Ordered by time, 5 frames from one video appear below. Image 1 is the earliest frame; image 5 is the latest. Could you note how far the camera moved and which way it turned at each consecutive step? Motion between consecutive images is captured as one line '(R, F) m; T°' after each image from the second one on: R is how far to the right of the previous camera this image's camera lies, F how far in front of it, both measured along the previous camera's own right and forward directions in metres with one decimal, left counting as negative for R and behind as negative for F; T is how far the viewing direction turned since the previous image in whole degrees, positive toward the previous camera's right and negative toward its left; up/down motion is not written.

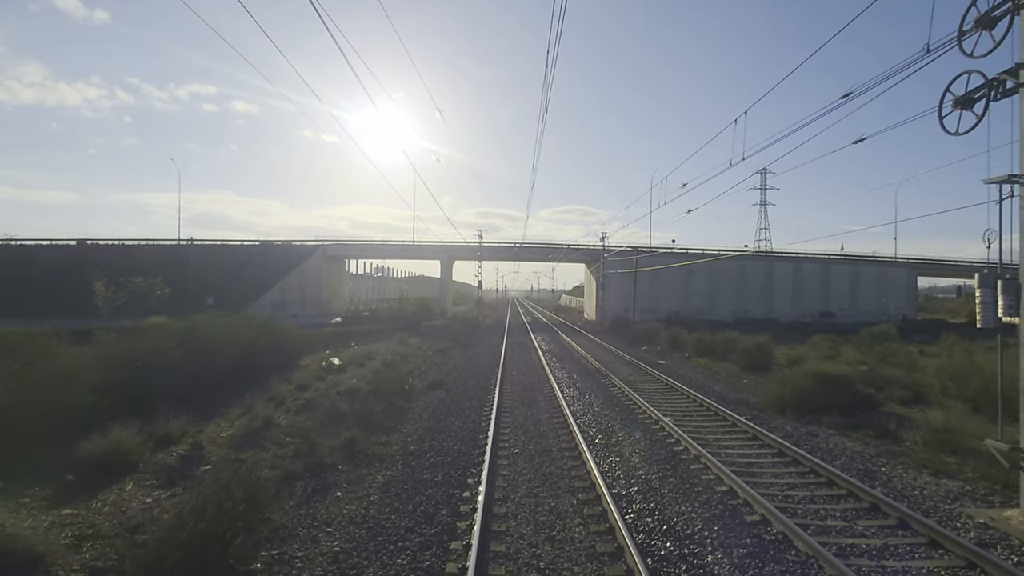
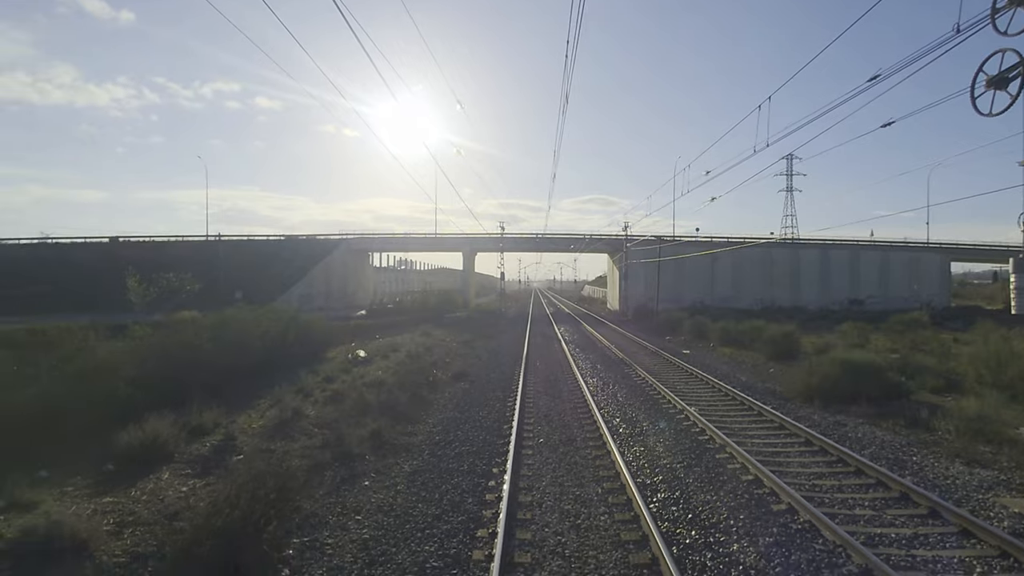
(0.0, -0.1) m; -2°
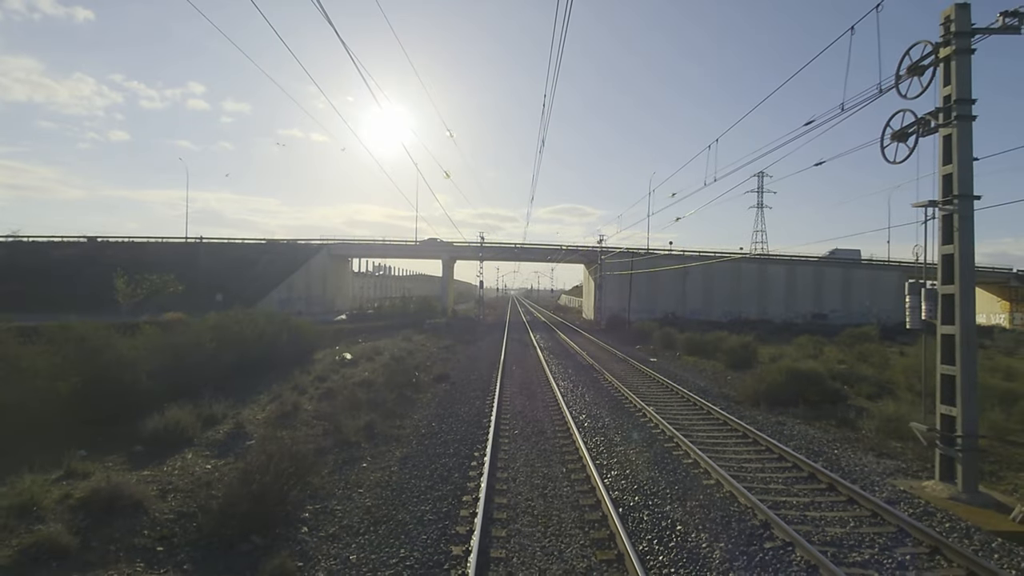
(-0.1, -2.0) m; +2°
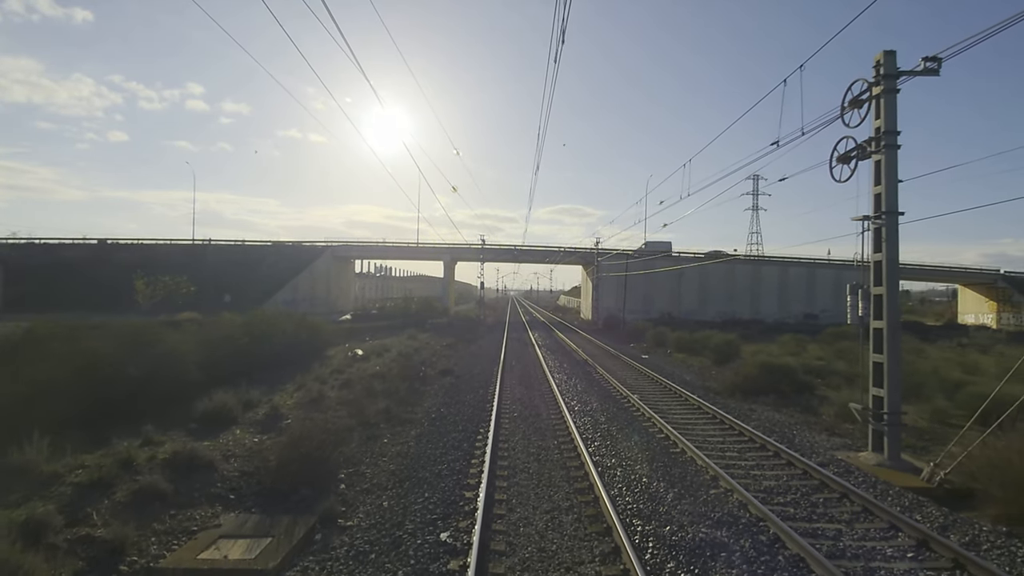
(0.0, -2.3) m; 0°
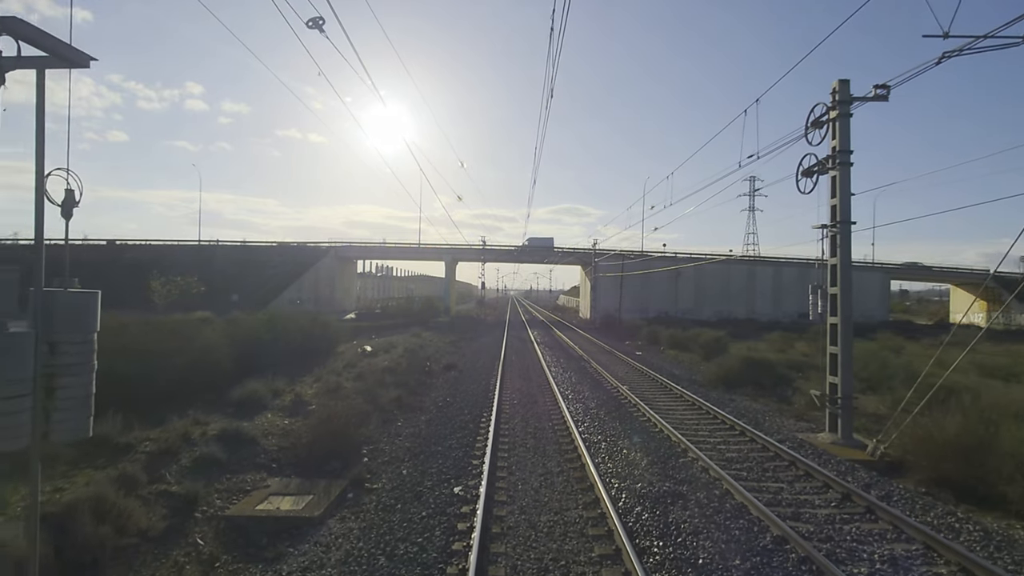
(0.0, -2.0) m; 0°
